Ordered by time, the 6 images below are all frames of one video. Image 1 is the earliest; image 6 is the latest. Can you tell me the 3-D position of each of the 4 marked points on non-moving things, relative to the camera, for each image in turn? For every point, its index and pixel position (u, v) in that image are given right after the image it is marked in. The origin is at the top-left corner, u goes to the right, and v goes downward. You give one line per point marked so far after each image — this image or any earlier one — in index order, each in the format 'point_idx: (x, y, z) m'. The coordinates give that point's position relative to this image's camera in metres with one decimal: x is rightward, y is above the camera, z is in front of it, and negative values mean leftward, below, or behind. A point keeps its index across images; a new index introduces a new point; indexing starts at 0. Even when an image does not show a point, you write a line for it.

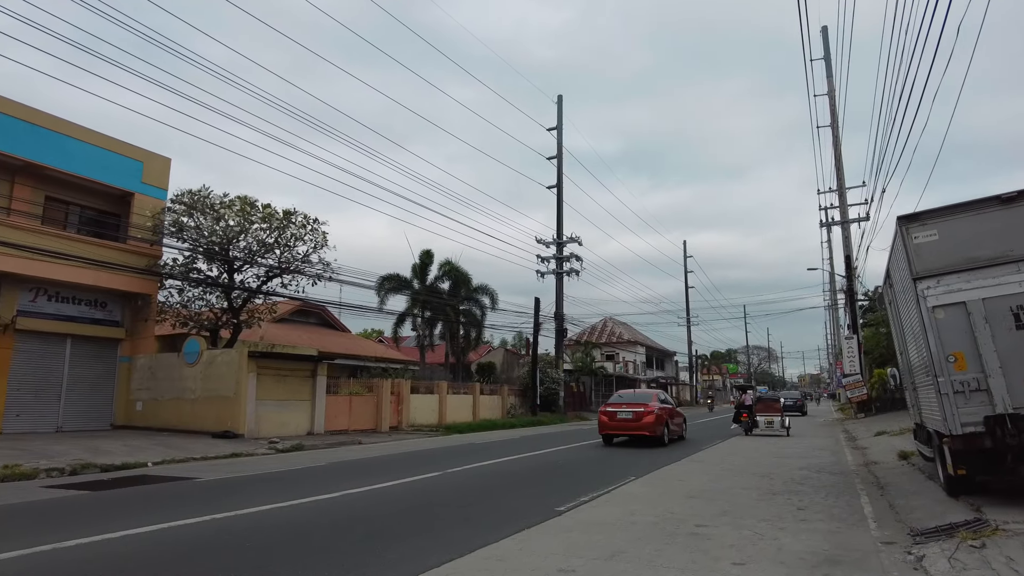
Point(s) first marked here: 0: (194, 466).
0: (-7.3, -4.1, +15.0) m
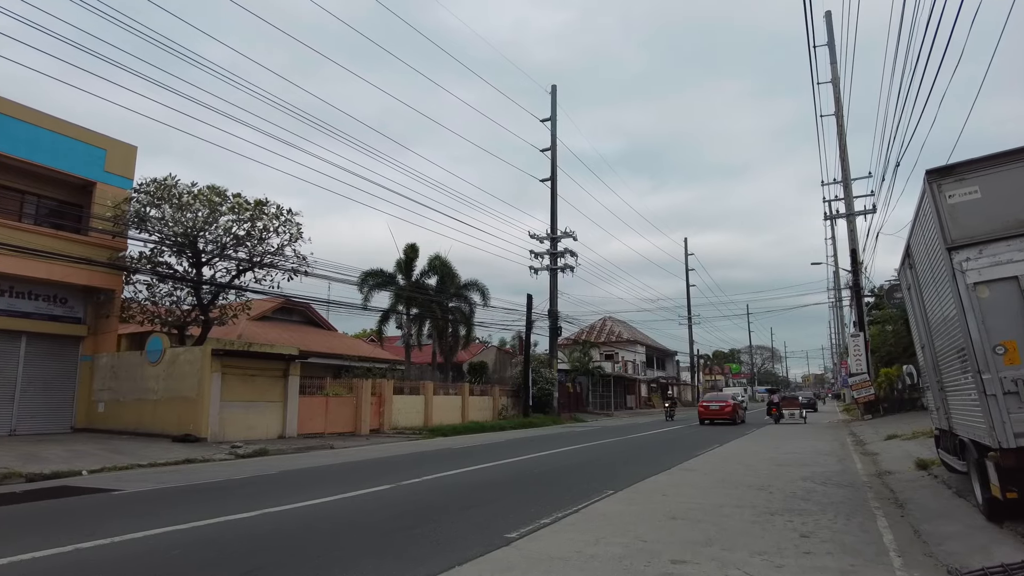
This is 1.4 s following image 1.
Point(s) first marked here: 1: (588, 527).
0: (-7.8, -3.9, +13.6) m
1: (+0.8, -2.6, +7.0) m
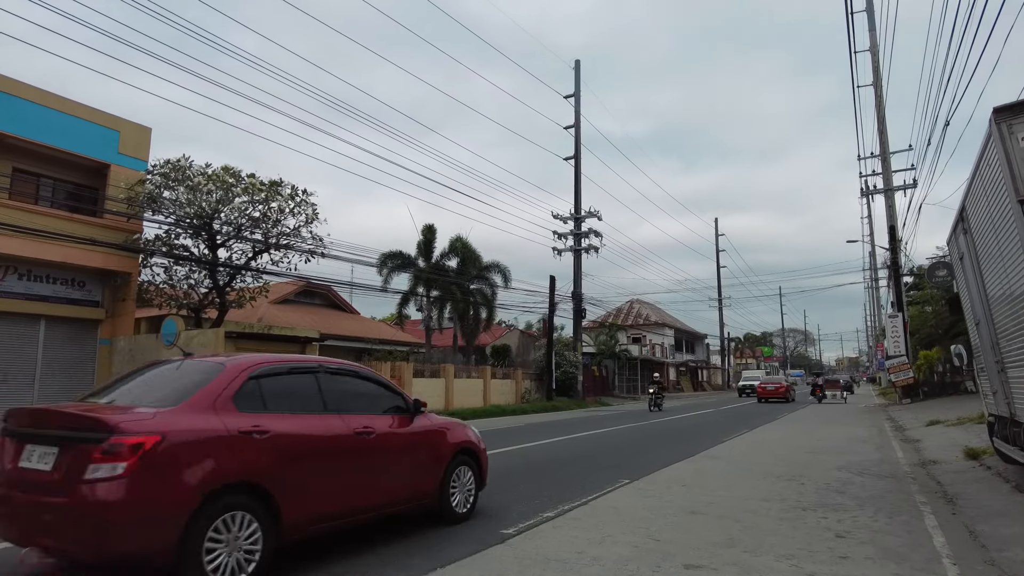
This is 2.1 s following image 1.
0: (-7.5, -3.5, +13.3) m
1: (+0.8, -2.3, +6.3) m
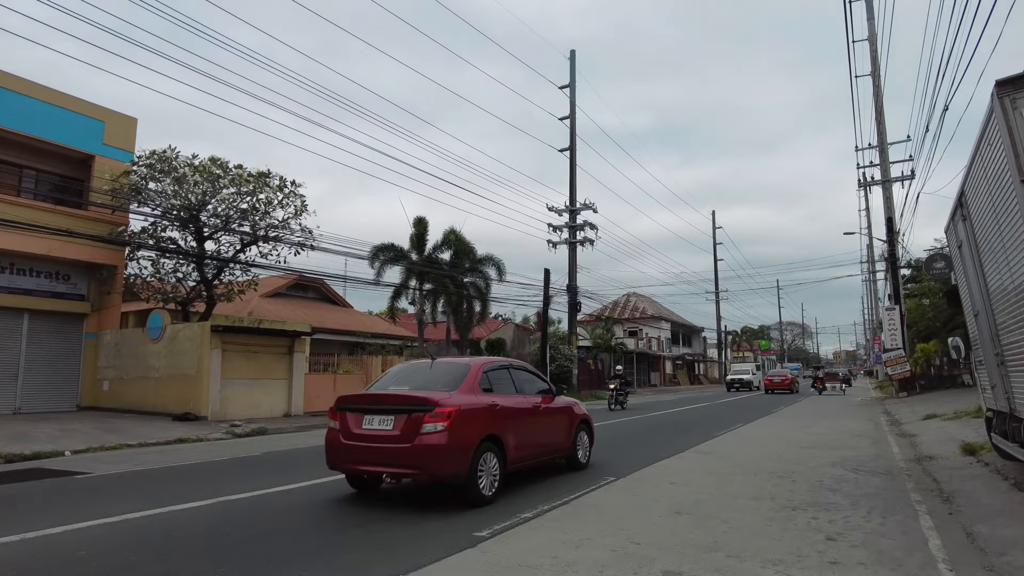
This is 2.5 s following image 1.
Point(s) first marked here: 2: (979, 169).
0: (-7.8, -3.3, +13.0) m
1: (+0.6, -2.2, +6.0) m
2: (+4.3, +1.1, +6.0) m
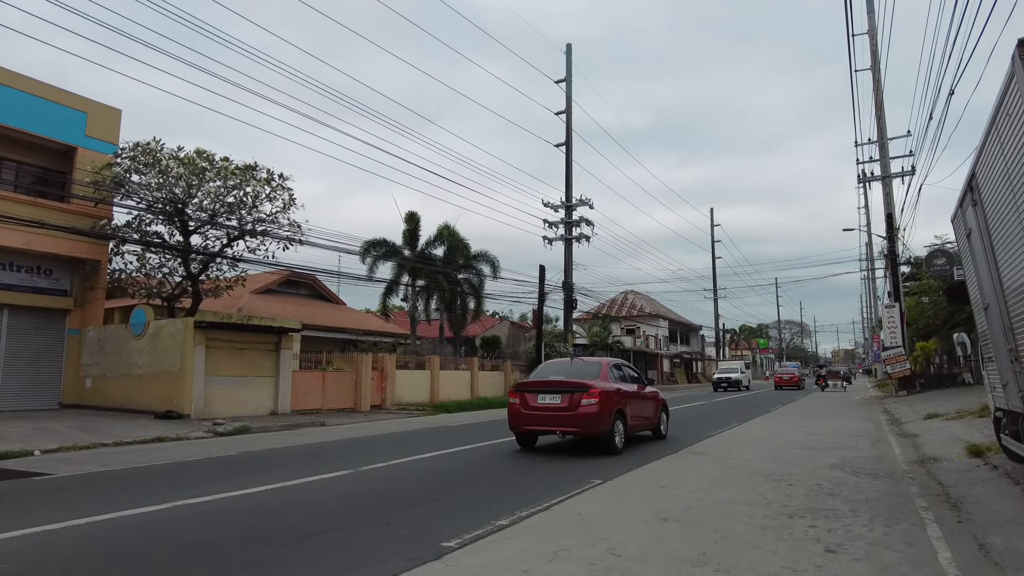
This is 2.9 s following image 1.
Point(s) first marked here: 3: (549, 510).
0: (-8.0, -3.2, +12.5) m
1: (+0.3, -2.1, +5.5) m
2: (+4.1, +1.2, +5.6) m
3: (+0.4, -2.2, +6.5) m
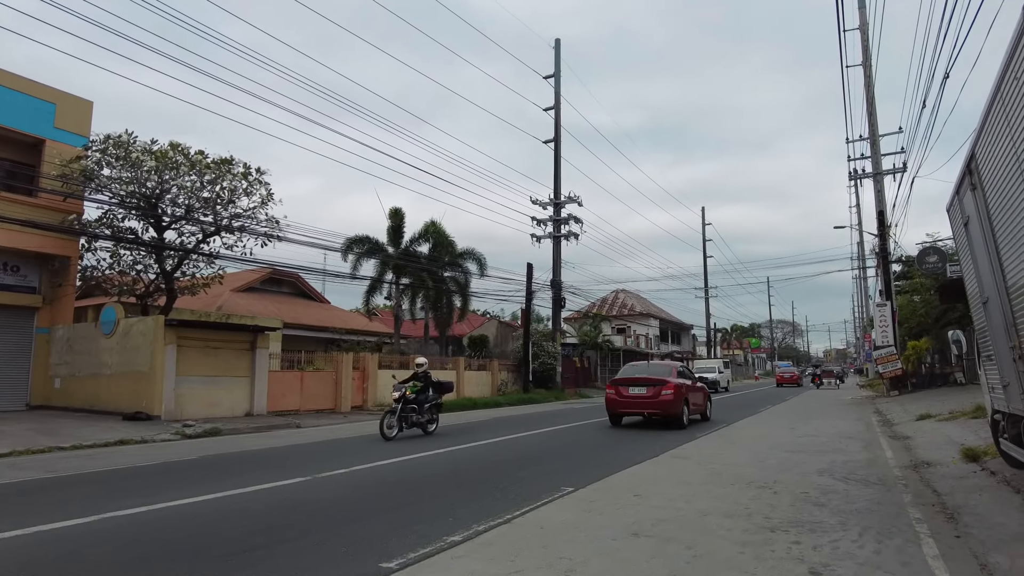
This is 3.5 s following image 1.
0: (-8.5, -3.1, +11.9) m
1: (0.0, -2.0, +5.0) m
2: (+3.7, +1.3, +5.1) m
3: (0.0, -2.1, +6.0) m
